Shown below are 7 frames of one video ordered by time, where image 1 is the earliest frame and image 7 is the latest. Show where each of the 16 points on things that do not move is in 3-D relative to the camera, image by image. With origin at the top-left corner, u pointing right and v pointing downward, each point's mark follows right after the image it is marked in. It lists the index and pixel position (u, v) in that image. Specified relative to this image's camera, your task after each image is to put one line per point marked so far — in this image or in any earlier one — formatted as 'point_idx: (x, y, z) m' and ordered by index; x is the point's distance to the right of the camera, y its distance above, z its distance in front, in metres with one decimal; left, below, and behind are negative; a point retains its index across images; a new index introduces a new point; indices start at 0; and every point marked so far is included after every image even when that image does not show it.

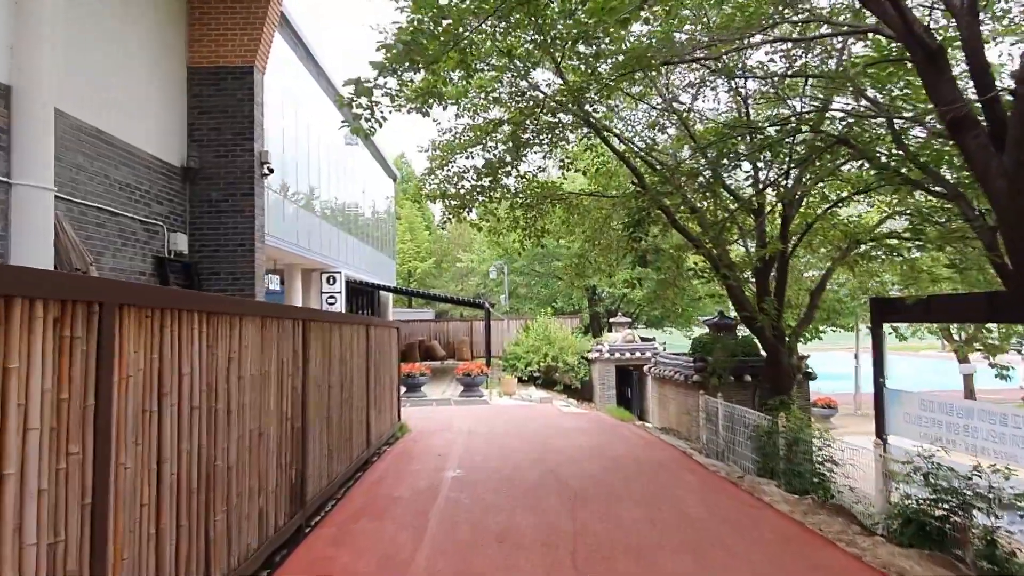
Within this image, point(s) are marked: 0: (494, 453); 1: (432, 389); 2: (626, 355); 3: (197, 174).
0: (-0.2, -1.9, +8.4) m
1: (-1.8, -2.3, +17.0) m
2: (+2.7, -1.6, +17.3) m
3: (-3.4, +1.2, +8.0) m
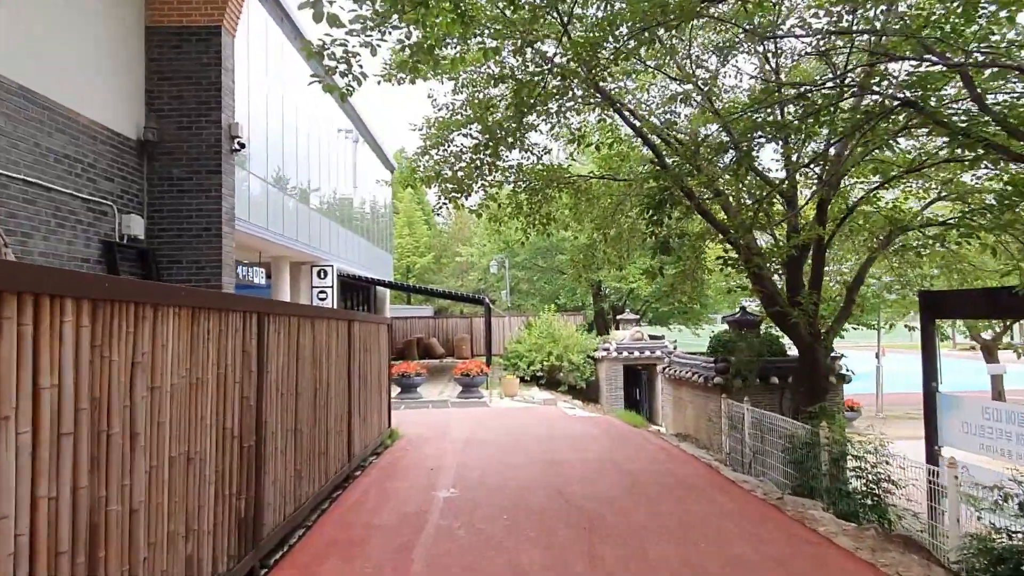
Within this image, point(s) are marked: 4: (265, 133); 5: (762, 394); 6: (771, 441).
0: (-0.2, -1.8, +7.4) m
1: (-1.8, -2.2, +16.0) m
2: (+2.7, -1.5, +16.3) m
3: (-3.4, +1.3, +7.0) m
4: (-4.8, +2.9, +14.3) m
5: (+3.2, -1.3, +9.3) m
6: (+2.8, -1.6, +7.8) m
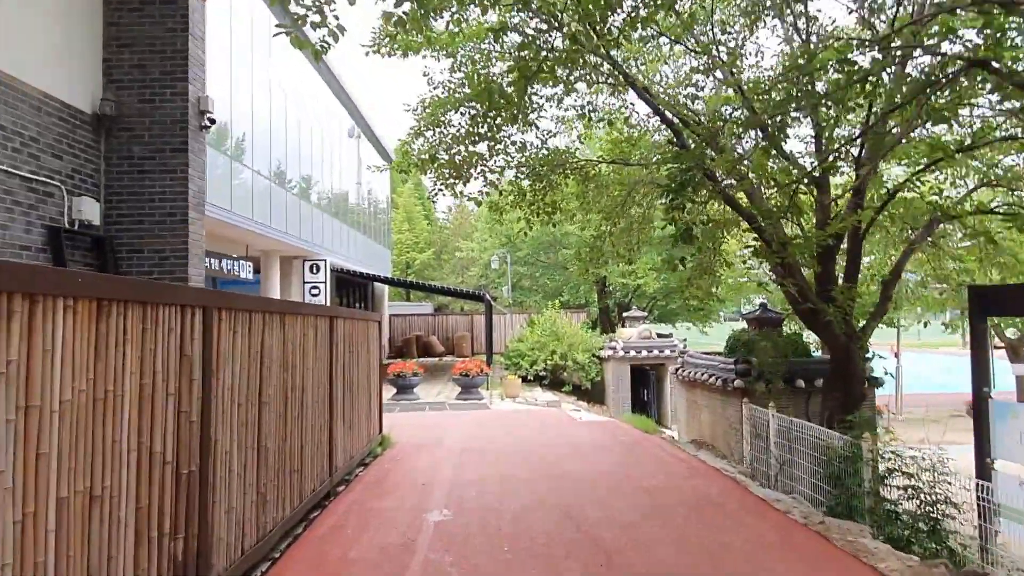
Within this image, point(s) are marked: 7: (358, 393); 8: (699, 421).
0: (-0.2, -1.7, +6.6) m
1: (-1.8, -2.1, +15.3) m
2: (+2.8, -1.4, +15.5) m
3: (-3.4, +1.4, +6.2) m
4: (-4.7, +3.0, +13.5) m
5: (+3.2, -1.3, +8.5) m
6: (+2.8, -1.6, +7.1) m
7: (-1.5, -1.0, +7.4) m
8: (+2.5, -1.8, +9.9) m
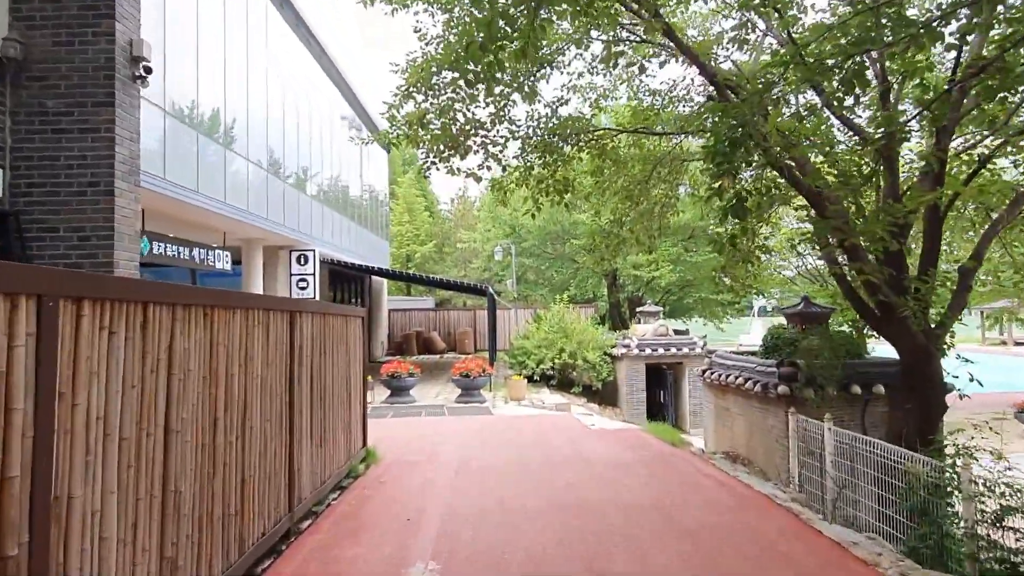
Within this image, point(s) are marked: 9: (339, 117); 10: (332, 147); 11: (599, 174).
0: (-0.1, -1.7, +5.4) m
1: (-1.7, -2.0, +14.1) m
2: (+2.8, -1.2, +14.3) m
3: (-3.3, +1.5, +5.0) m
4: (-4.7, +3.1, +12.3) m
5: (+3.2, -1.2, +7.3) m
6: (+2.8, -1.5, +5.8) m
7: (-1.5, -1.0, +6.2) m
8: (+2.6, -1.7, +8.7) m
9: (-4.6, +4.5, +19.5) m
10: (-4.7, +3.6, +19.0) m
11: (+1.0, +1.3, +8.7) m
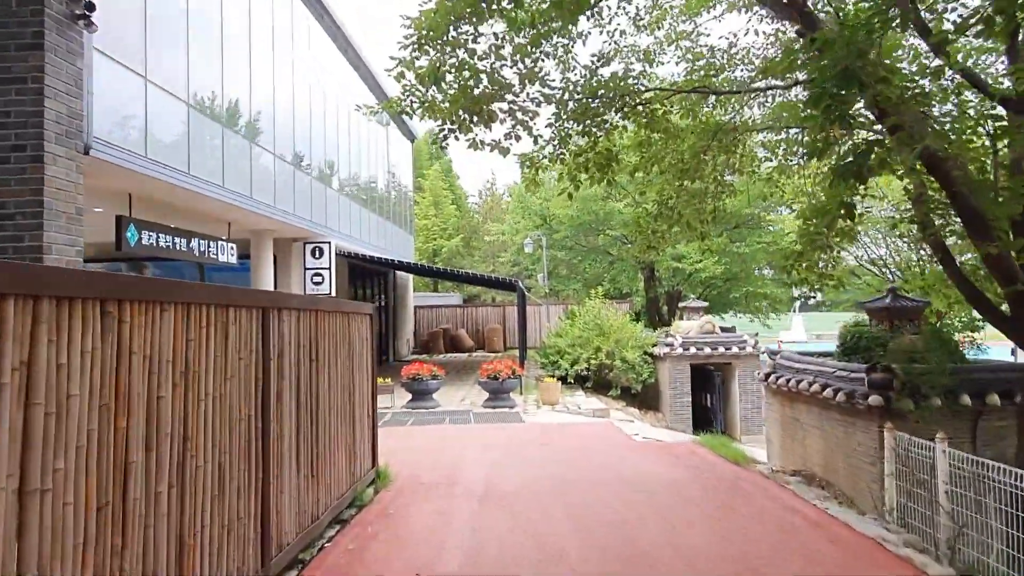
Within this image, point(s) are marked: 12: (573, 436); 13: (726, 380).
0: (+0.1, -1.6, +4.2) m
1: (-1.1, -1.9, +13.0) m
2: (+3.4, -1.1, +13.0) m
3: (-3.1, +1.5, +4.0) m
4: (-4.2, +3.2, +11.3) m
5: (+3.5, -1.1, +6.0) m
6: (+3.0, -1.4, +4.5) m
7: (-1.3, -0.9, +5.1) m
8: (+2.9, -1.6, +7.4) m
9: (-3.9, +4.7, +18.5) m
10: (-4.0, +3.8, +18.0) m
11: (+1.4, +1.4, +7.5) m
12: (+0.8, -1.8, +9.0) m
13: (+3.9, -1.7, +13.5) m
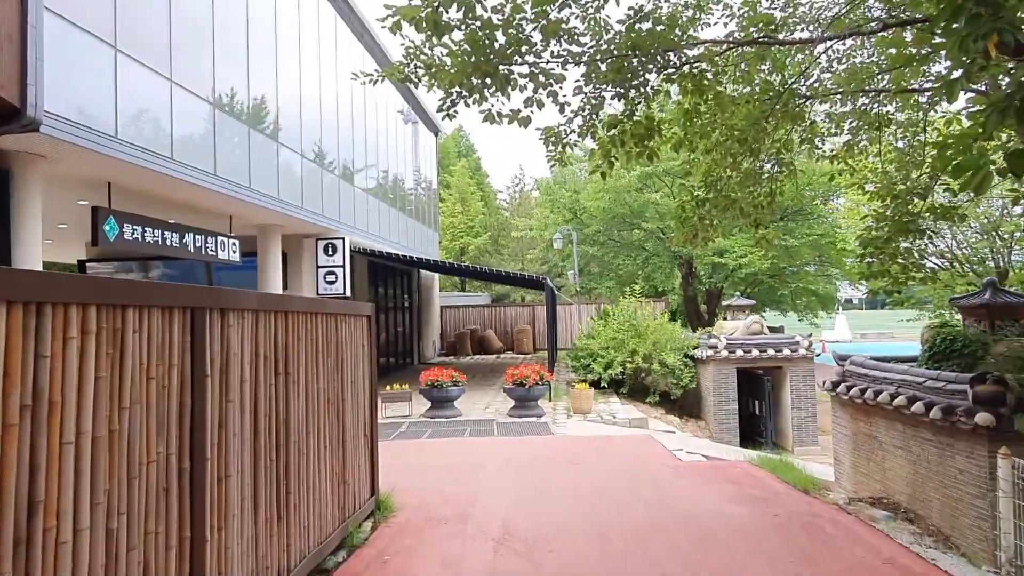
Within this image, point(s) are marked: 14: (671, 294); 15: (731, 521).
0: (+0.2, -1.6, +3.2) m
1: (-0.6, -1.9, +12.0) m
2: (+3.9, -1.1, +11.8) m
3: (-3.1, +1.5, +3.1) m
4: (-3.8, +3.2, +10.4) m
5: (+3.7, -1.0, +4.8) m
6: (+3.1, -1.3, +3.4) m
7: (-1.1, -0.9, +4.1) m
8: (+3.1, -1.5, +6.3) m
9: (-3.2, +4.7, +17.7) m
10: (-3.3, +3.8, +17.2) m
11: (+1.6, +1.5, +6.4) m
12: (+1.0, -1.8, +8.0) m
13: (+4.4, -1.6, +12.3) m
14: (+4.1, -0.1, +19.1) m
15: (+1.5, -1.6, +5.1) m
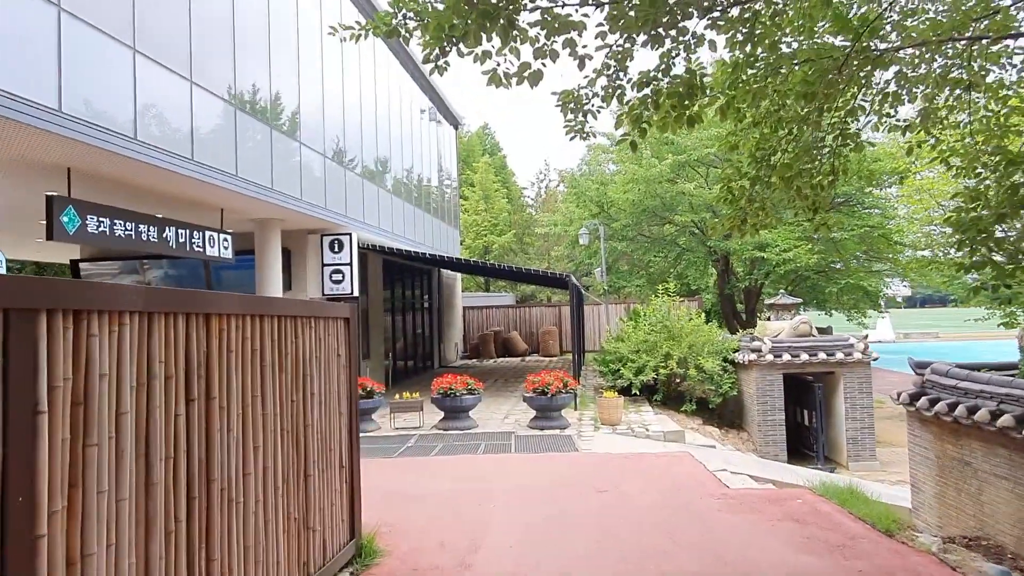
0: (+0.2, -1.5, +2.2) m
1: (-0.3, -1.8, +11.0) m
2: (+4.2, -1.0, +10.7) m
3: (-3.1, +1.5, +2.2) m
4: (-3.6, +3.2, +9.6) m
5: (+3.7, -1.0, +3.7) m
6: (+3.1, -1.3, +2.3) m
7: (-1.1, -0.9, +3.1) m
8: (+3.2, -1.5, +5.1) m
9: (-2.7, +4.7, +16.8) m
10: (-2.8, +3.8, +16.3) m
11: (+1.6, +1.5, +5.4) m
12: (+1.2, -1.7, +6.9) m
13: (+4.7, -1.6, +11.1) m
14: (+4.7, -0.1, +17.9) m
15: (+1.6, -1.5, +4.0) m
